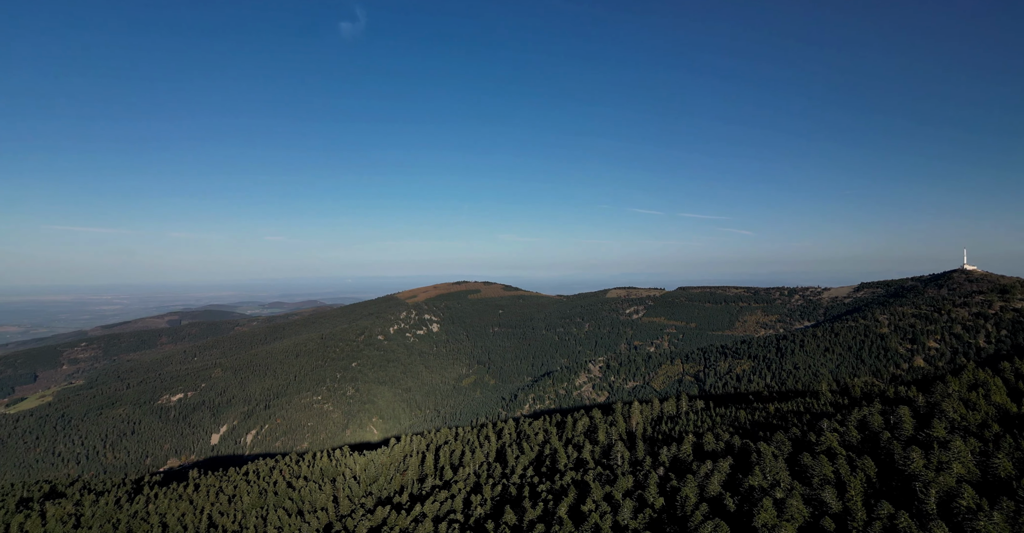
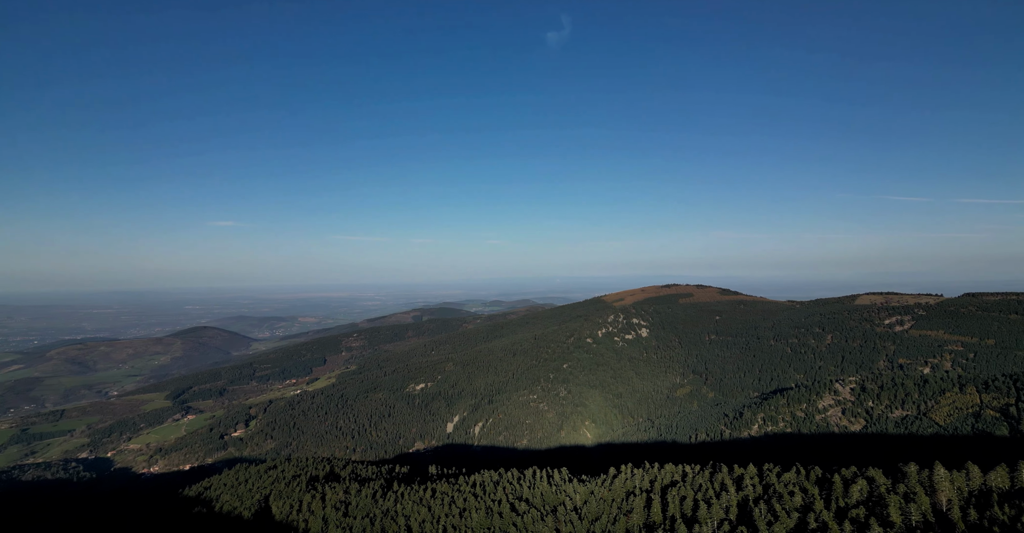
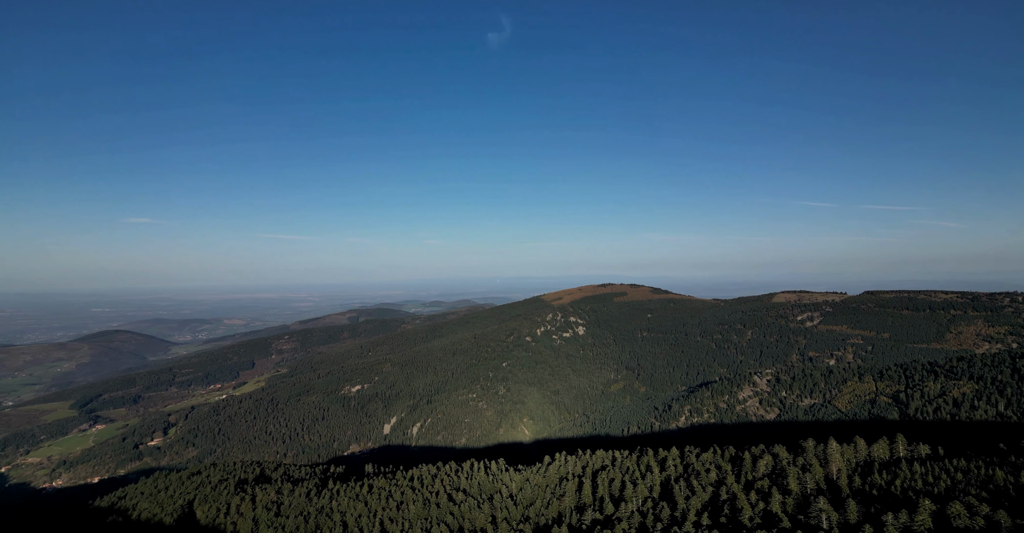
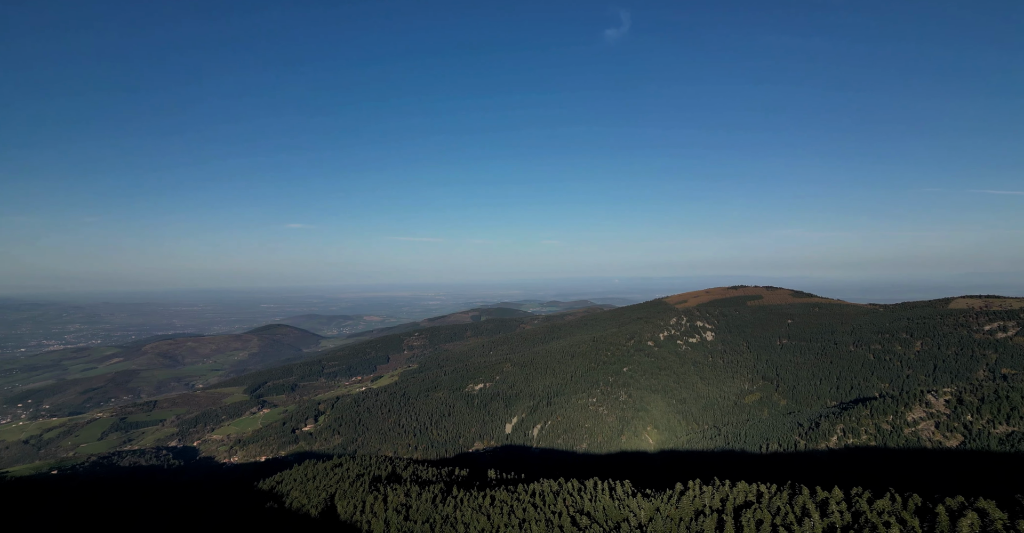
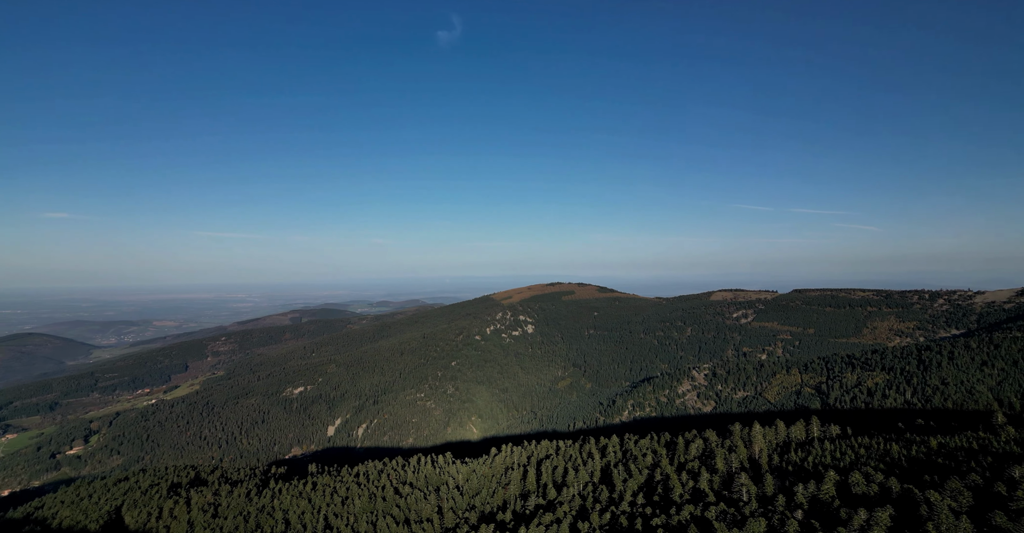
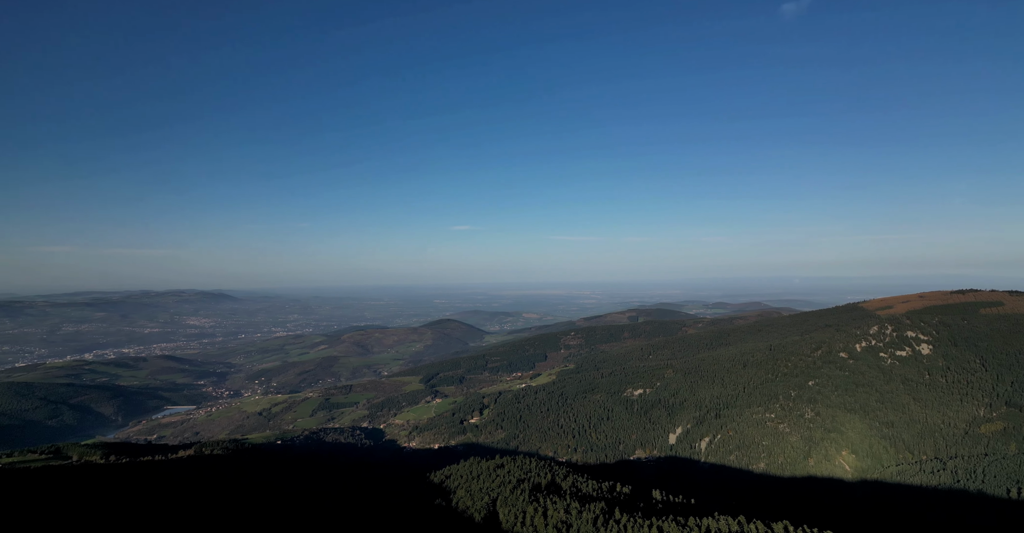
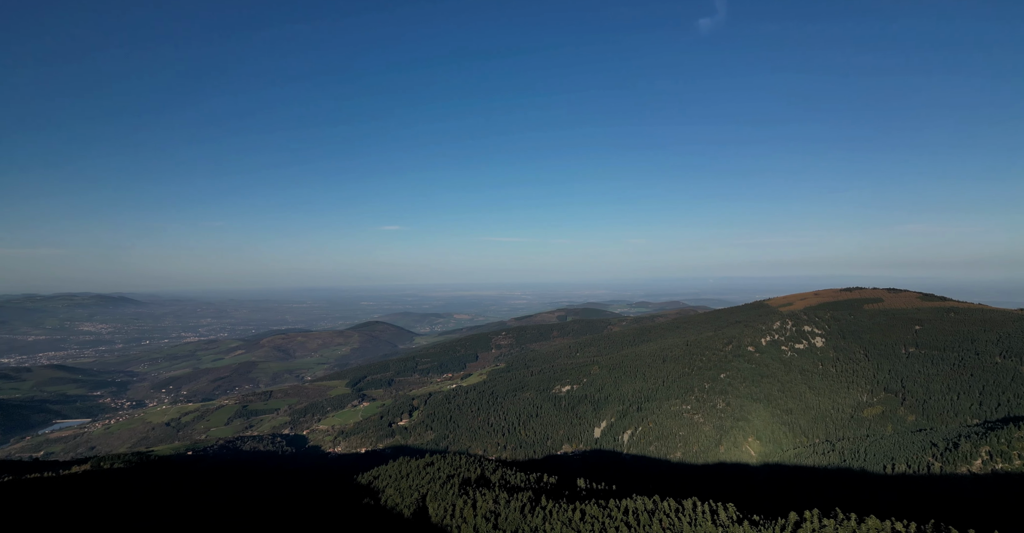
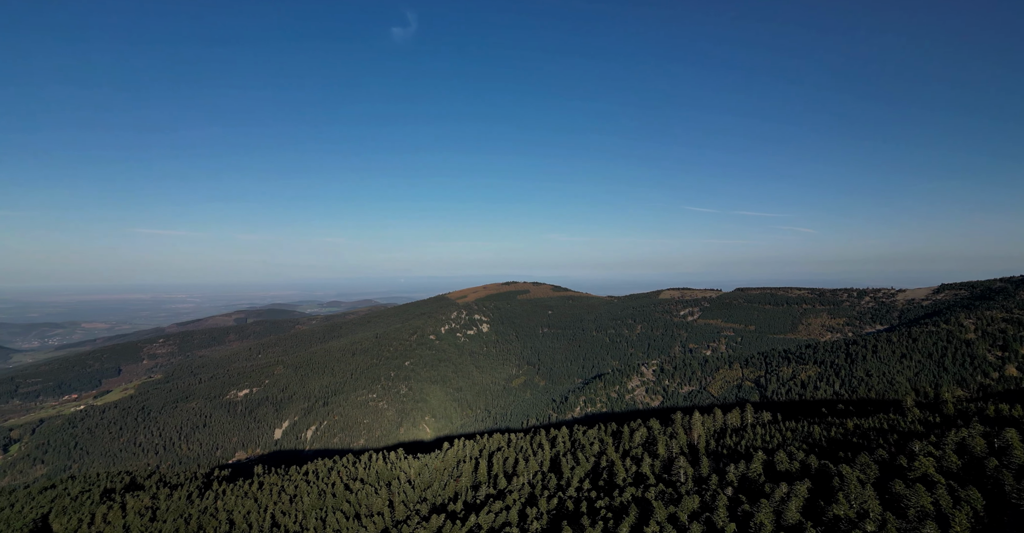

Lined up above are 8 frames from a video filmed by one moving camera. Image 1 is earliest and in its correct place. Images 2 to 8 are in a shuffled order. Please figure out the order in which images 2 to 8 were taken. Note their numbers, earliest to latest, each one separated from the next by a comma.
8, 5, 3, 2, 4, 7, 6
